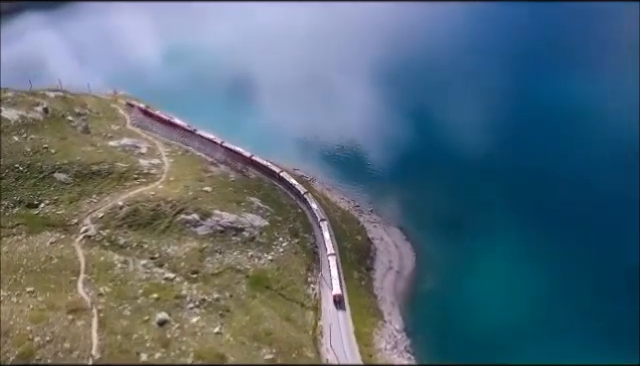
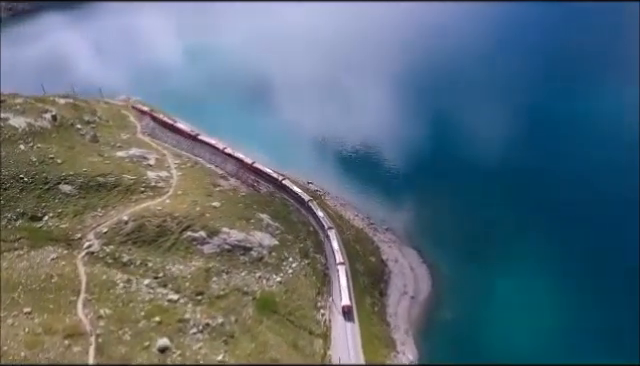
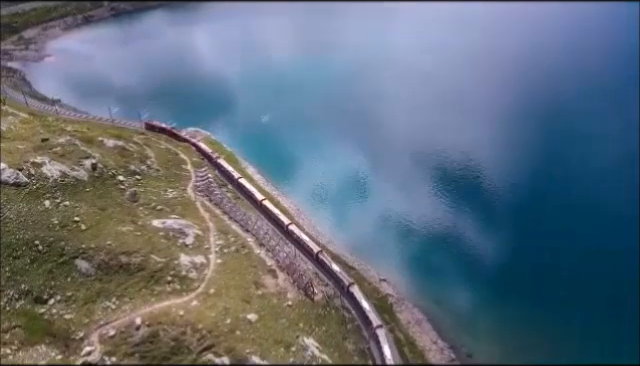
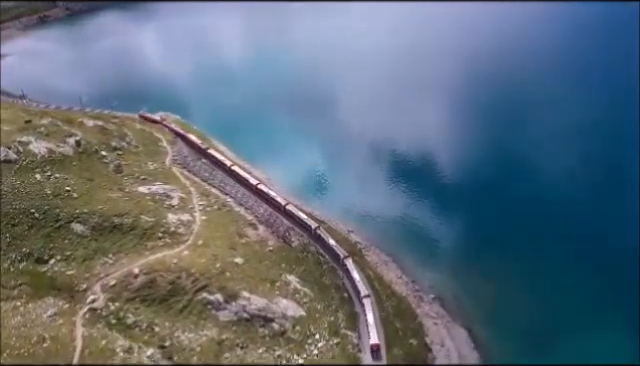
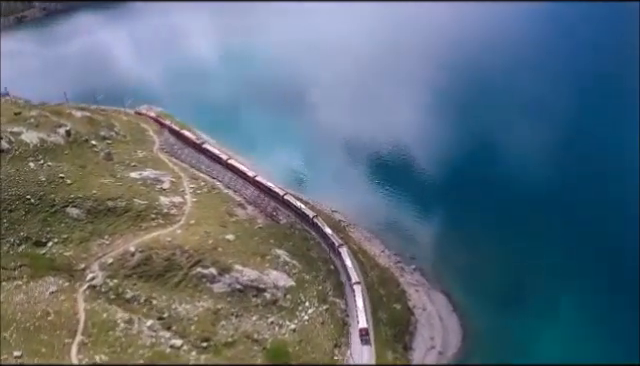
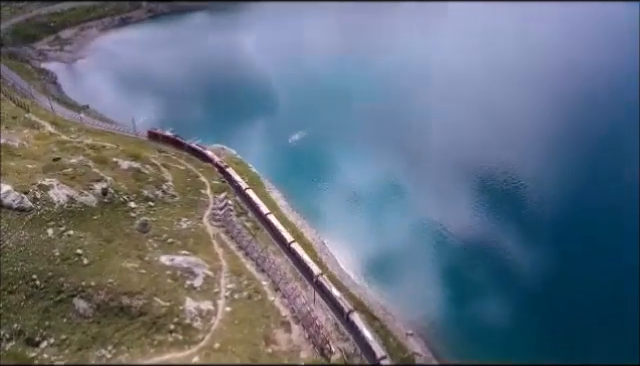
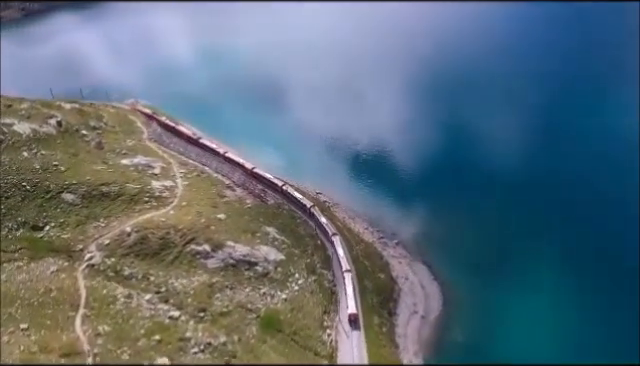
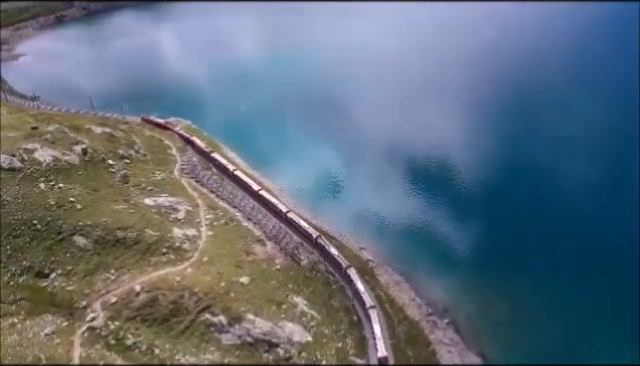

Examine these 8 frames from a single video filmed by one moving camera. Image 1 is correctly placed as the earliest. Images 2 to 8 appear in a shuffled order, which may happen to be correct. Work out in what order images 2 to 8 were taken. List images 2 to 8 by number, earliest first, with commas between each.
2, 7, 5, 4, 8, 3, 6
